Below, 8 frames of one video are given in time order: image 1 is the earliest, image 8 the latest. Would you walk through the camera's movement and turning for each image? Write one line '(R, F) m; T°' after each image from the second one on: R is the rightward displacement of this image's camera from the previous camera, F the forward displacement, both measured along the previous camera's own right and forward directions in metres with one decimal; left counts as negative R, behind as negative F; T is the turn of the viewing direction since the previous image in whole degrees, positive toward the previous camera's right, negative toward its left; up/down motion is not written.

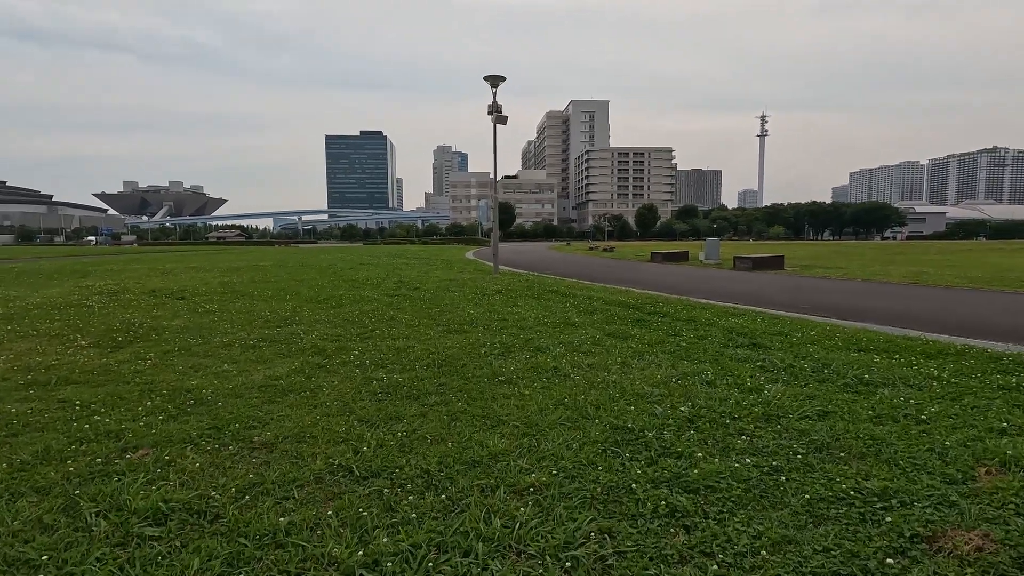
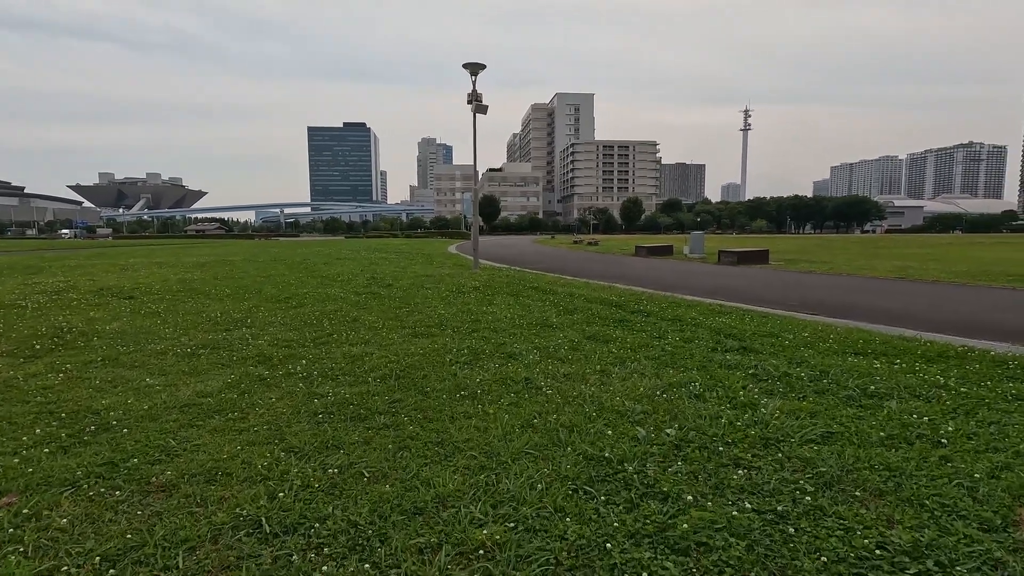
(+0.2, +0.6) m; +2°
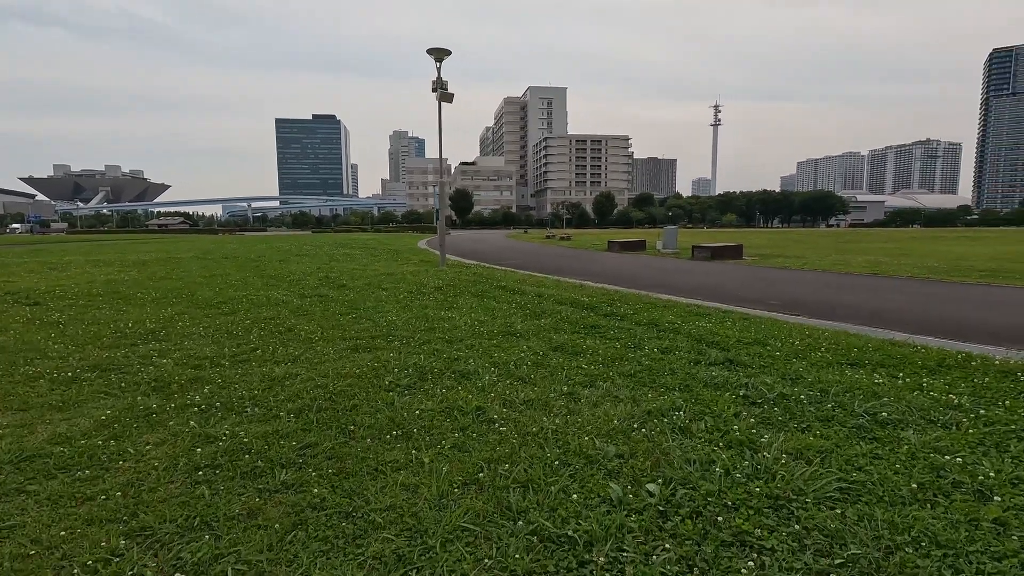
(+0.2, +0.9) m; +3°
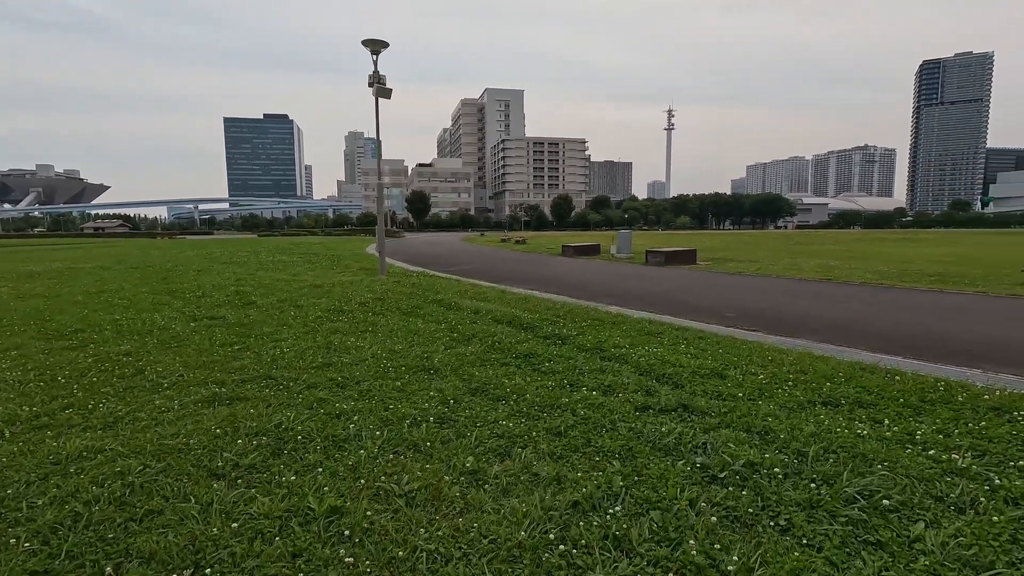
(+0.5, +1.2) m; +4°
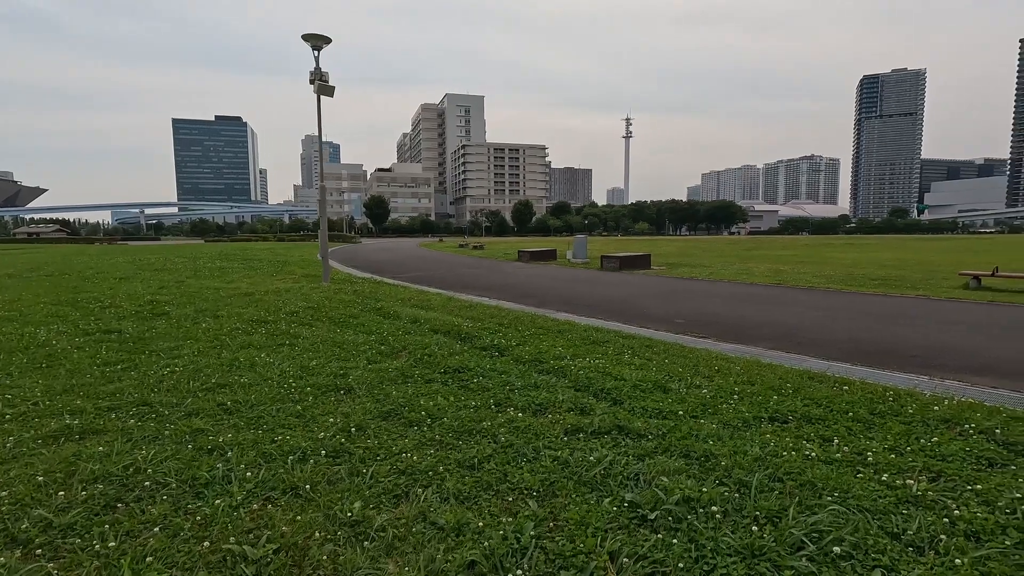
(+0.4, +0.5) m; +4°
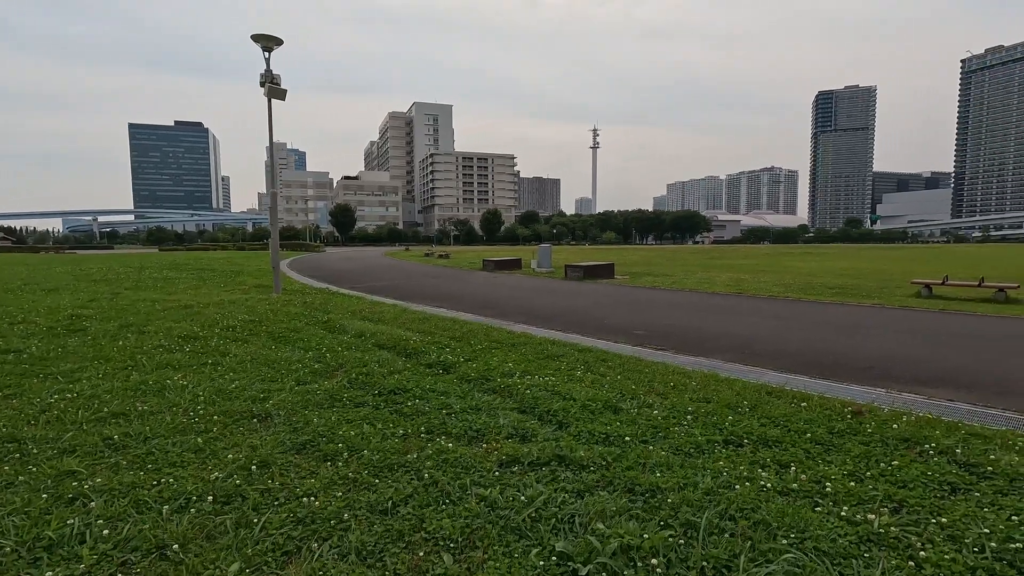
(+0.3, +0.4) m; +3°
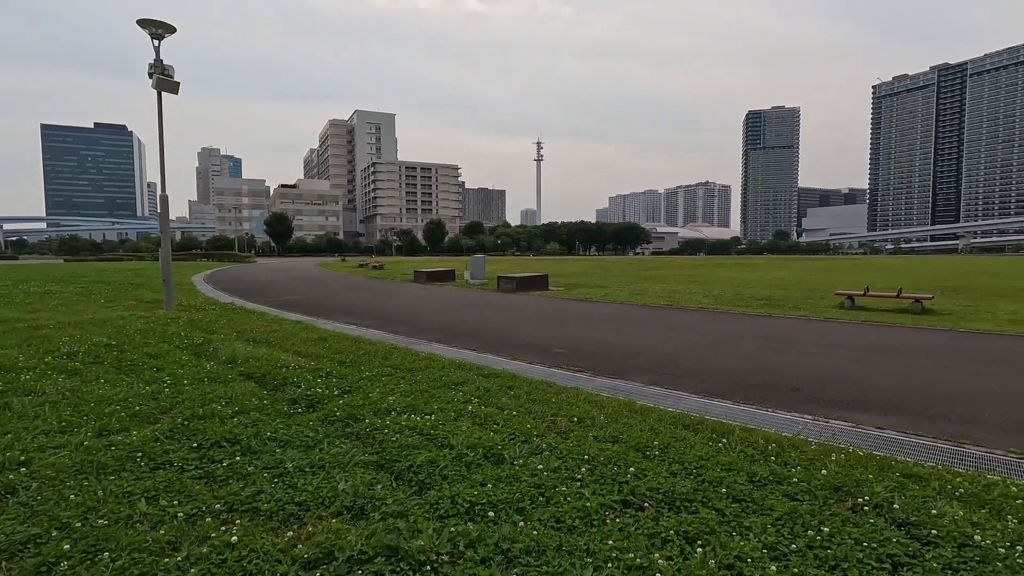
(+0.7, +0.9) m; +6°
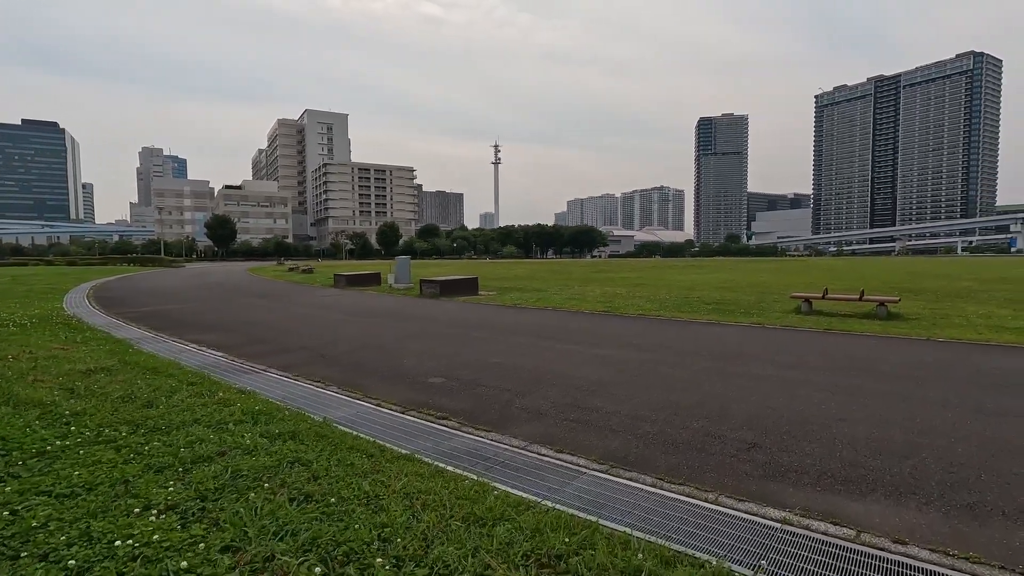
(+1.3, +2.5) m; +4°
